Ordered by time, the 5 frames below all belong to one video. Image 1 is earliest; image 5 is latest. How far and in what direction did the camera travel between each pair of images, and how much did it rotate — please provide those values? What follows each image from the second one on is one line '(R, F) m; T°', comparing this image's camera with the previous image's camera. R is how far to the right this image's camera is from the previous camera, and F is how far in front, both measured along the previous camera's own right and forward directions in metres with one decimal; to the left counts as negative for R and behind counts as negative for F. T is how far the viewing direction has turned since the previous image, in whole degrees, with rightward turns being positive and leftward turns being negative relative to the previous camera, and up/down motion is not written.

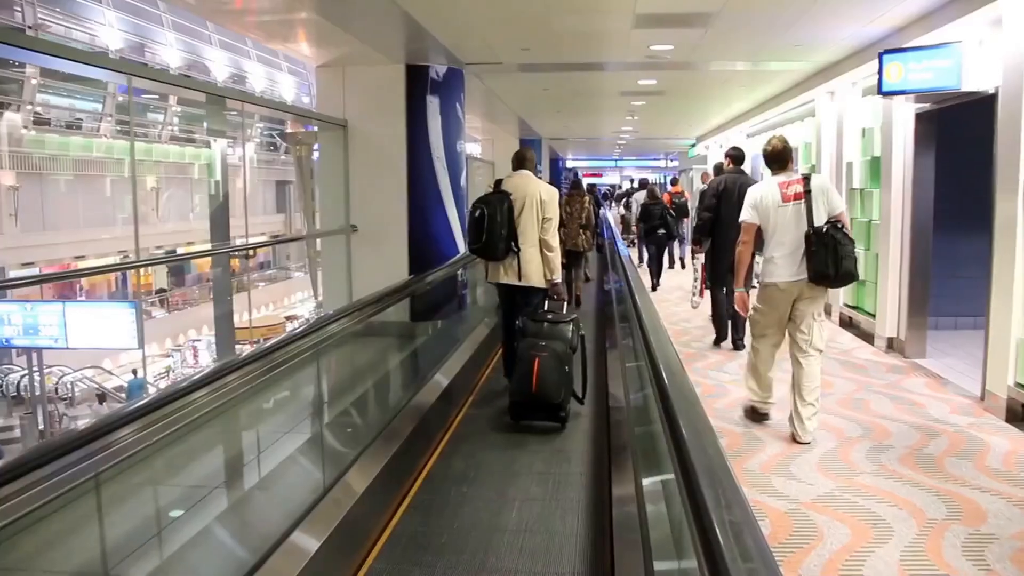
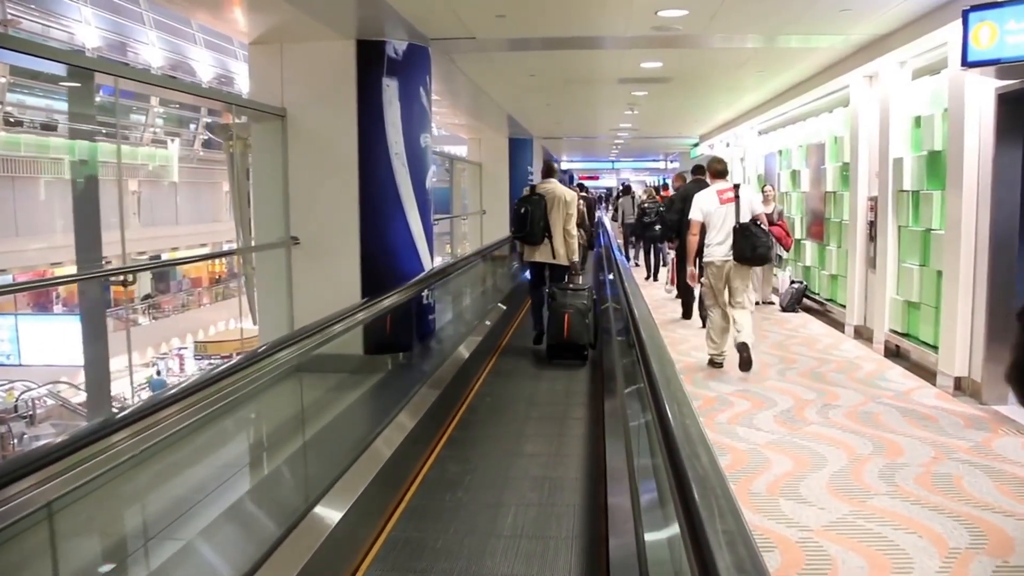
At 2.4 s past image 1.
(+0.1, +0.9) m; 0°
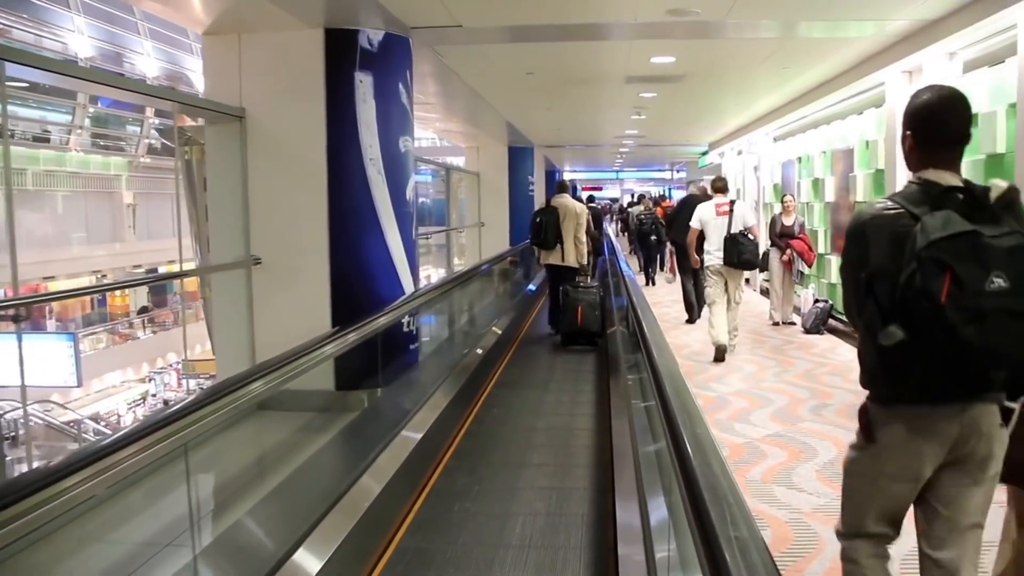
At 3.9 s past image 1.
(0.0, +0.5) m; 0°
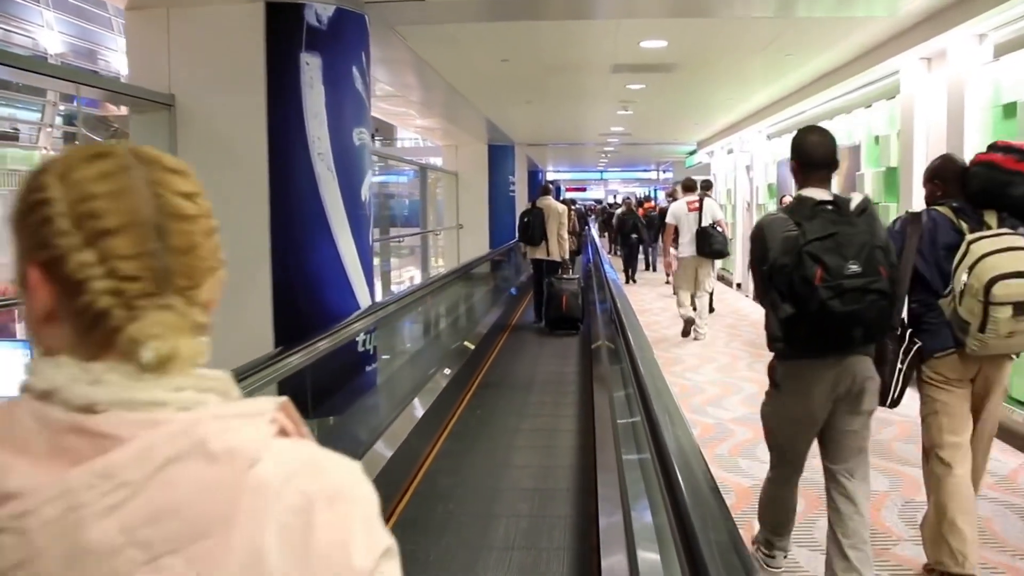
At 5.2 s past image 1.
(+0.1, +0.4) m; +1°
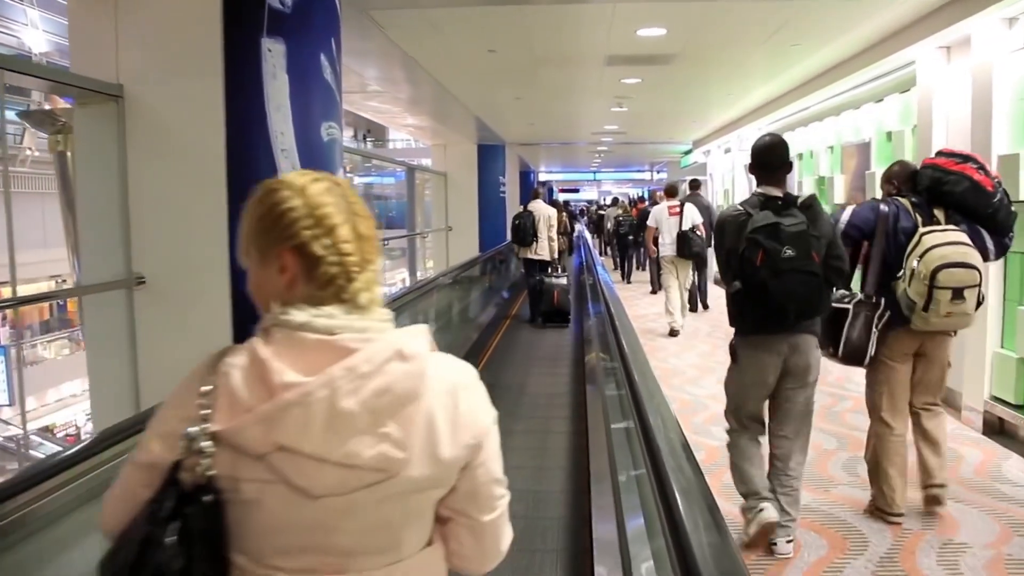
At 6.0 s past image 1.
(0.0, +0.3) m; 0°
